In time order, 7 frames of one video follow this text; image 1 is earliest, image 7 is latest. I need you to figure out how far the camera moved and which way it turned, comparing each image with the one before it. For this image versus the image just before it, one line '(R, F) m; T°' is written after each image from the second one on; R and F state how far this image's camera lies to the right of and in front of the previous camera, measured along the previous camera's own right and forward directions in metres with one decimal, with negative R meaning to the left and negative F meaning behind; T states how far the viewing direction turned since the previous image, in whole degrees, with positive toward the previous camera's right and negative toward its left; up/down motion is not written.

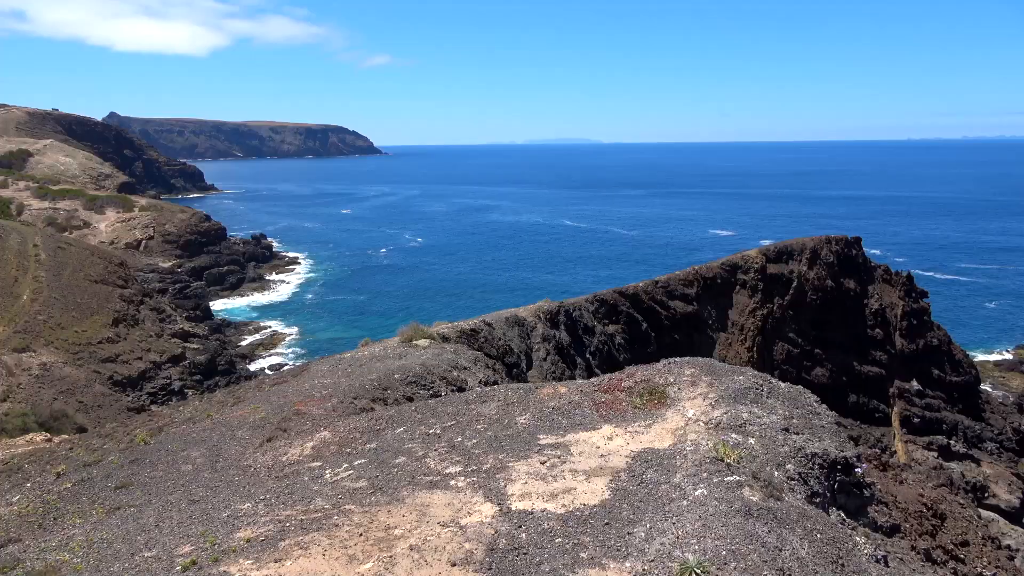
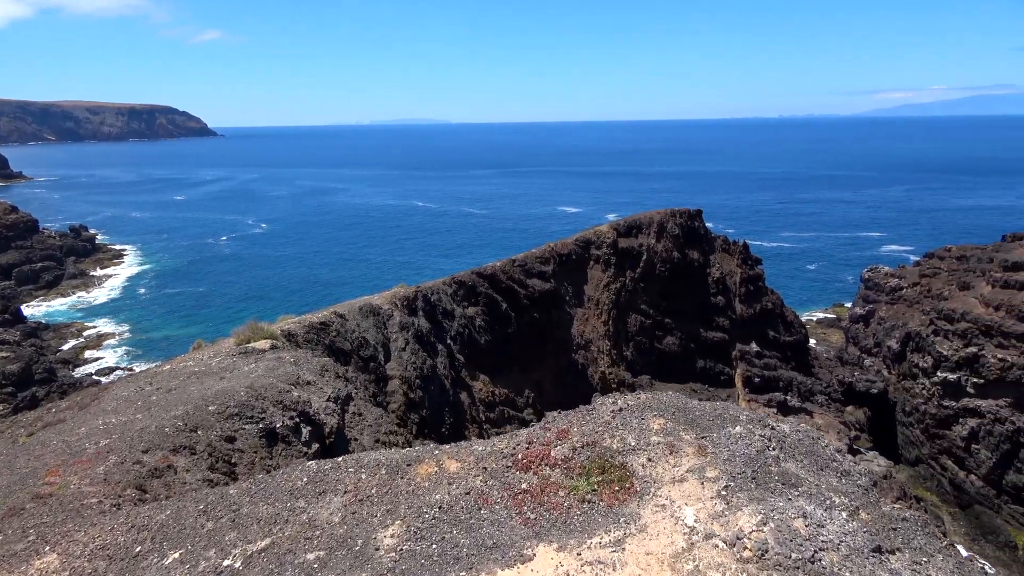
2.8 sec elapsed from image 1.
(0.0, +1.4) m; +11°
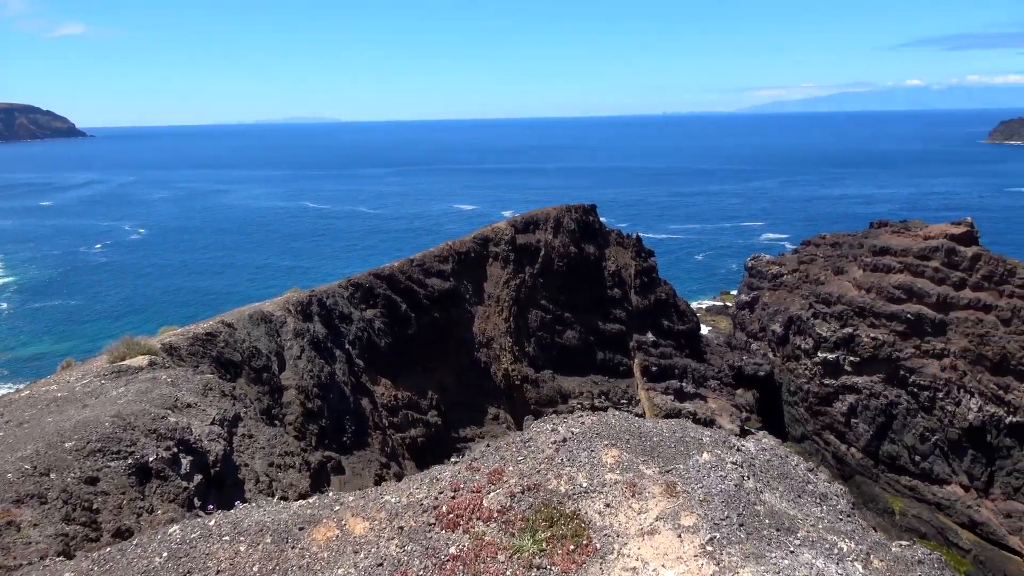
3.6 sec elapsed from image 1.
(0.0, +0.4) m; +8°
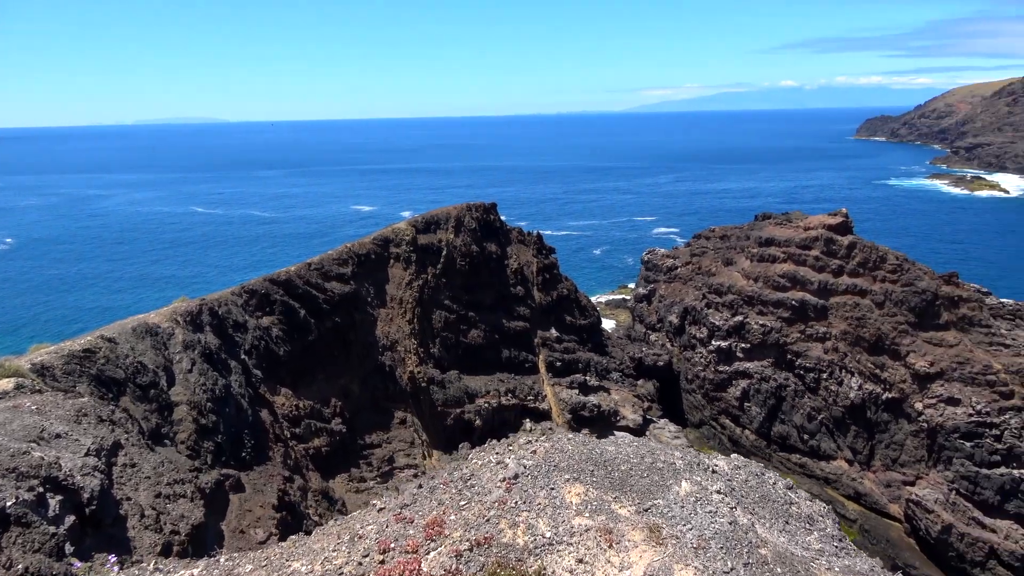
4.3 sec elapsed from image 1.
(-0.1, +0.3) m; +8°
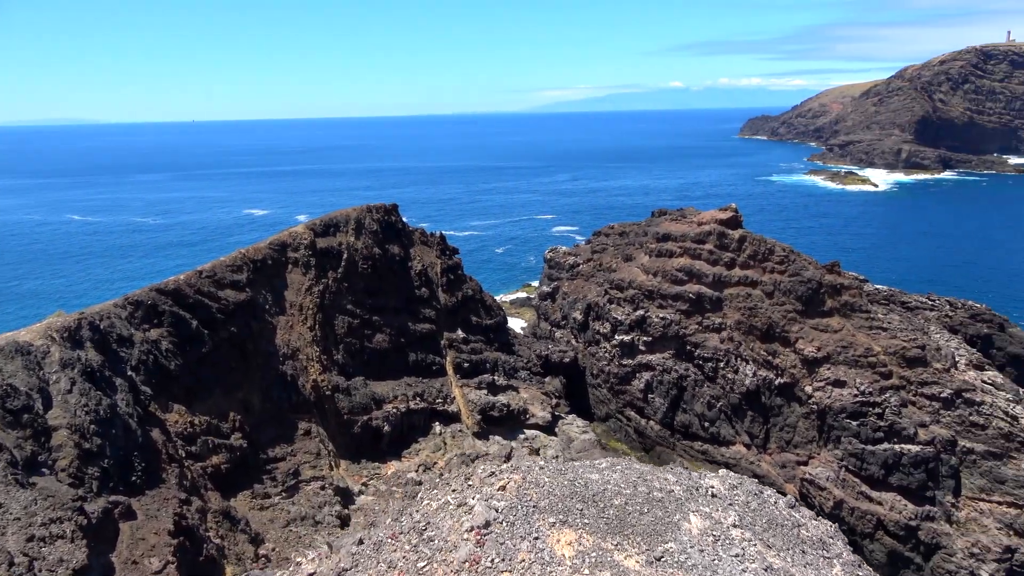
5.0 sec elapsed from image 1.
(-0.1, +0.3) m; +7°
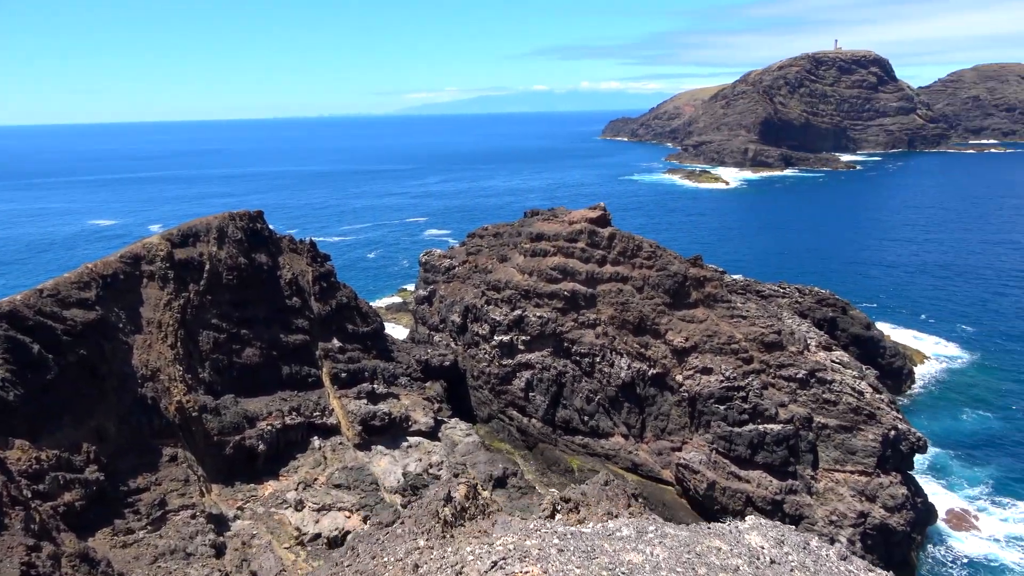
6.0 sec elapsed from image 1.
(-0.2, +0.3) m; +10°
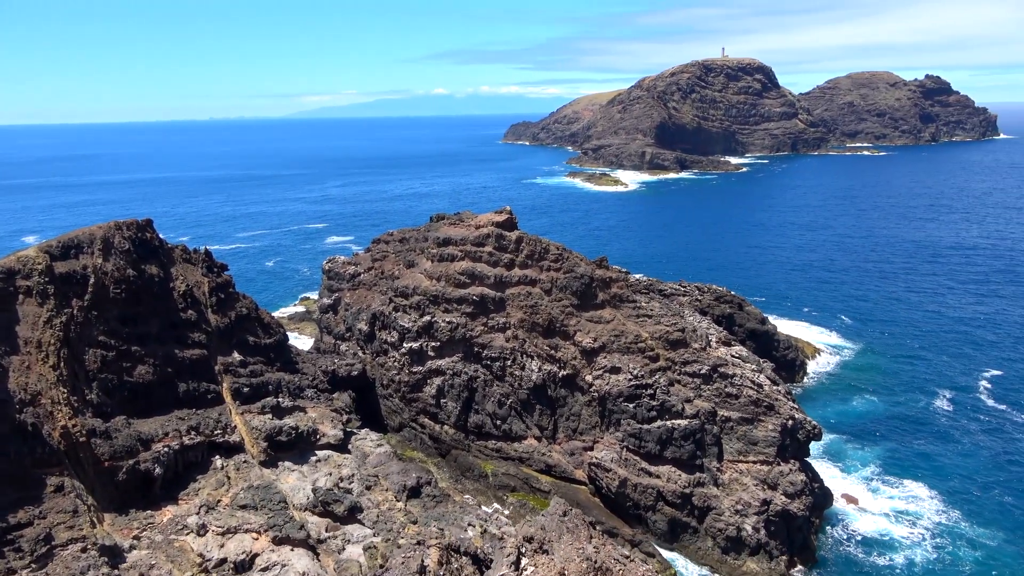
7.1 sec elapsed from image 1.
(-0.2, +0.3) m; +7°
